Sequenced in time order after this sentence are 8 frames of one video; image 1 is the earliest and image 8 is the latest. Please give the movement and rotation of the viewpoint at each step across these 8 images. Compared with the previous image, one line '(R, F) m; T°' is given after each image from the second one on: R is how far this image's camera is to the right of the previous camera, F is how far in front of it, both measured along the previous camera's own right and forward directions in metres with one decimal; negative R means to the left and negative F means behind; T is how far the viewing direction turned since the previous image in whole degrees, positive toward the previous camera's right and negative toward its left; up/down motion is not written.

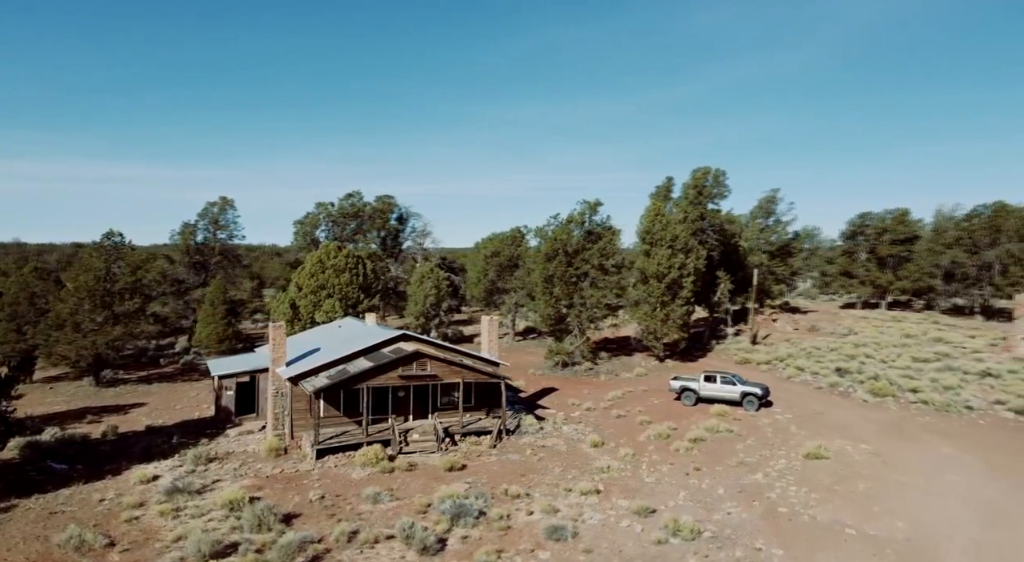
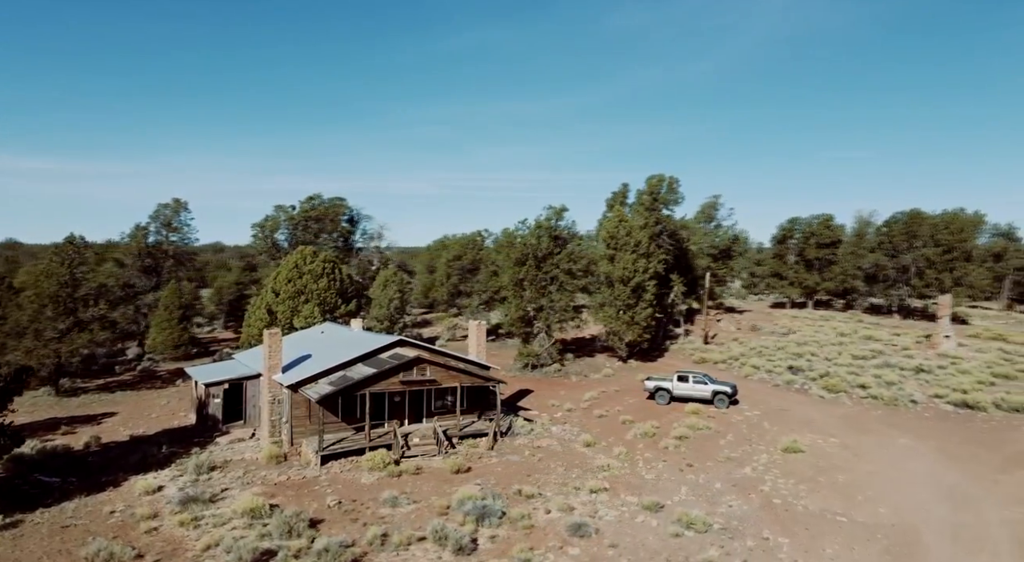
(-1.9, -0.3) m; +5°
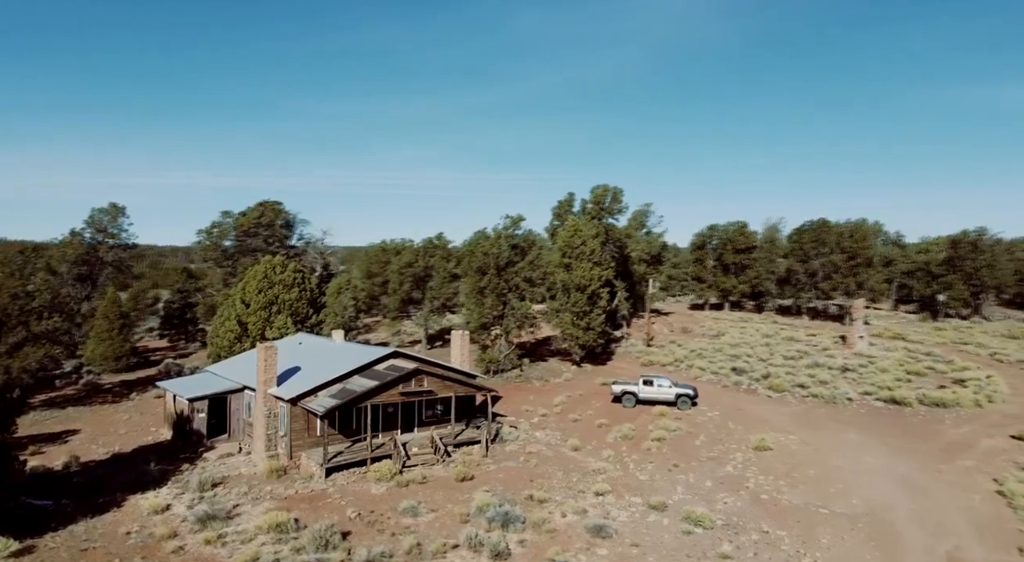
(-2.3, -0.4) m; +6°
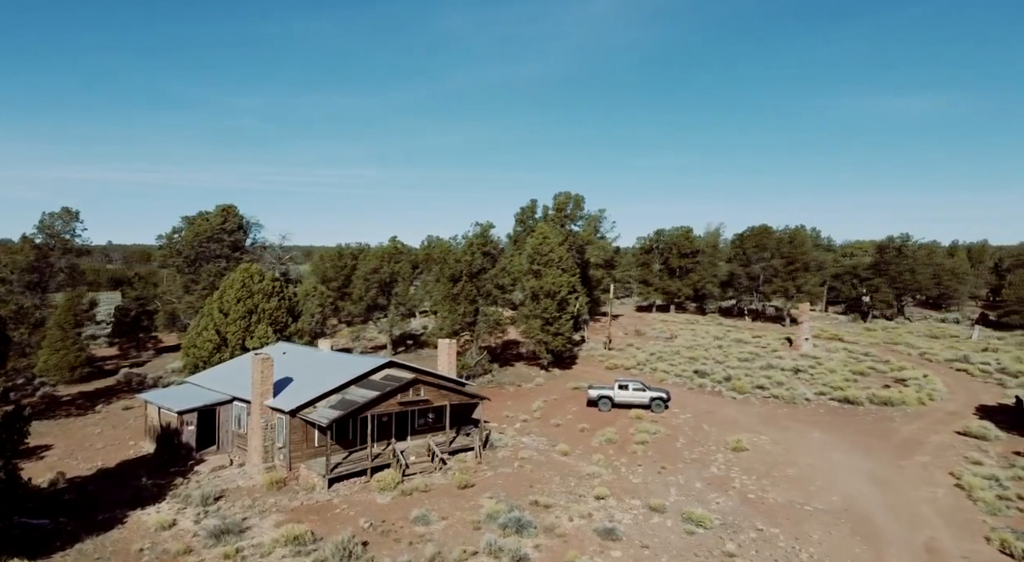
(-1.6, -0.4) m; +4°
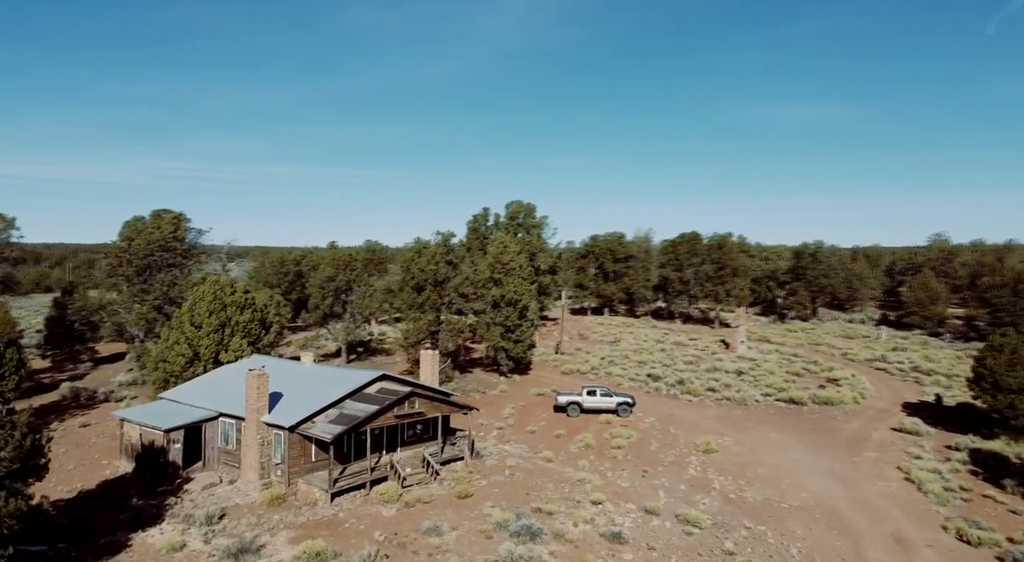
(-2.0, -0.6) m; +5°
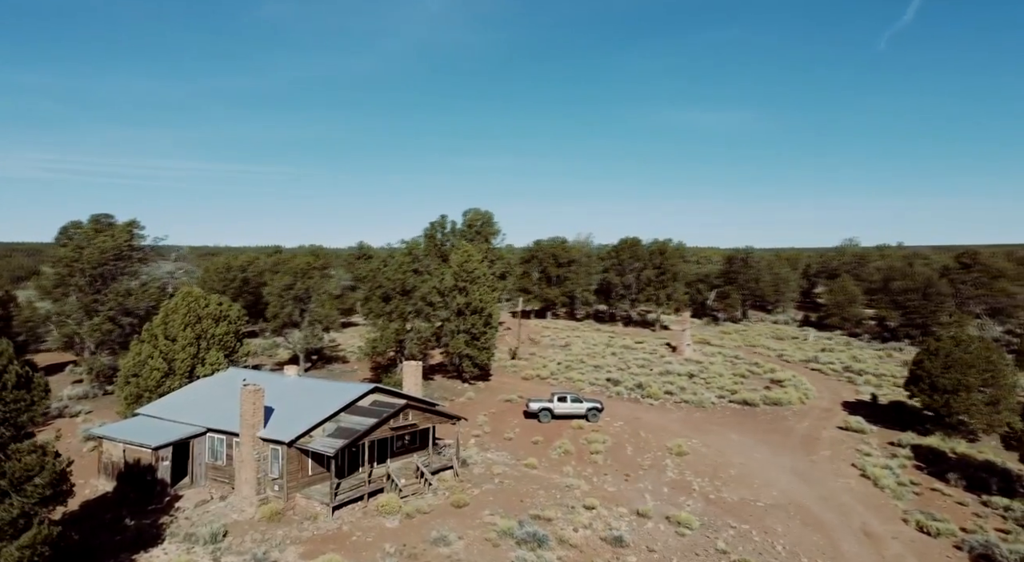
(-1.7, -0.6) m; +5°
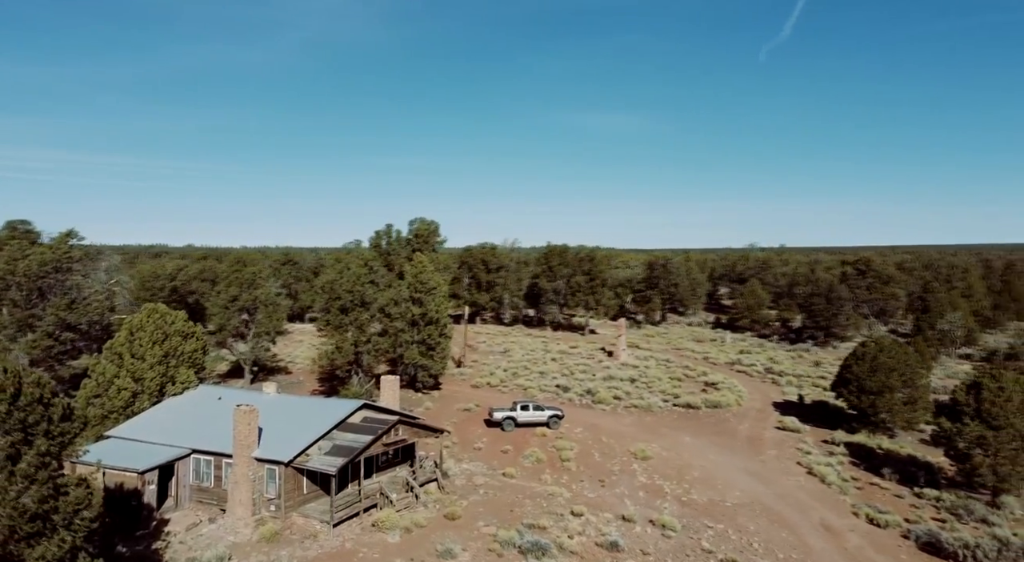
(-2.1, -0.9) m; +6°
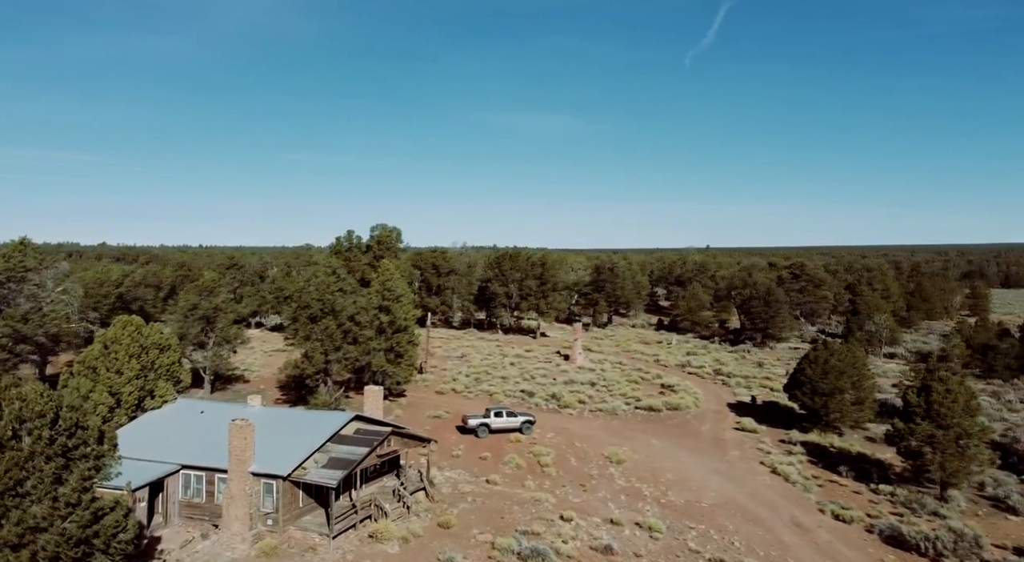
(-1.5, -0.7) m; +4°
